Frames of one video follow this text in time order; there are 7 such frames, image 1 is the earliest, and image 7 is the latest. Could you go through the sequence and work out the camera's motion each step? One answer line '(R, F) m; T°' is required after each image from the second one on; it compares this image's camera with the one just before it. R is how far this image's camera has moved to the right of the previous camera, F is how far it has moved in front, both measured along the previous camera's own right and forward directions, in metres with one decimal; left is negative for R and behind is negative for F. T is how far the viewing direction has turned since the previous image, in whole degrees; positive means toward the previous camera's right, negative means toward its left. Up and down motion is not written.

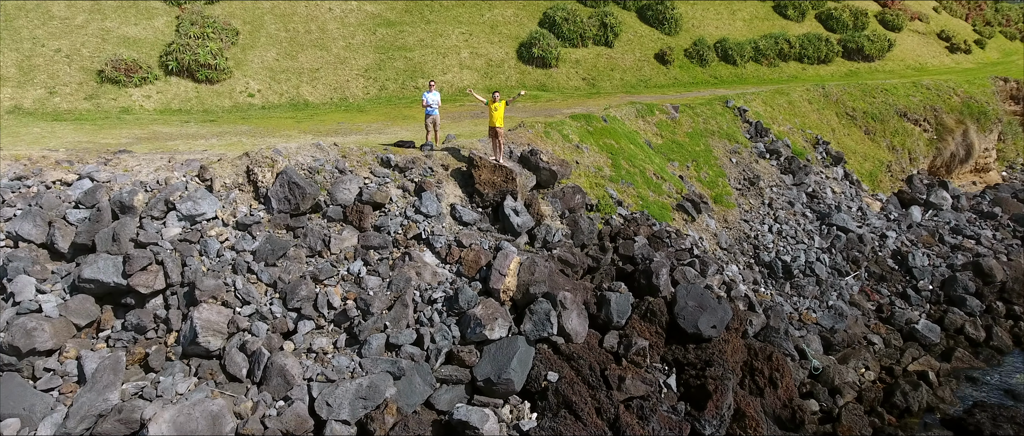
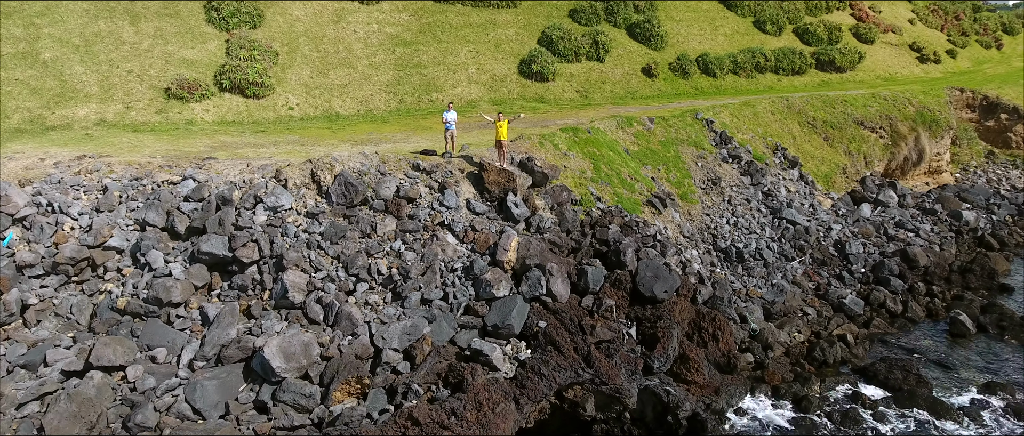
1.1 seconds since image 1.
(0.0, -3.1) m; 0°
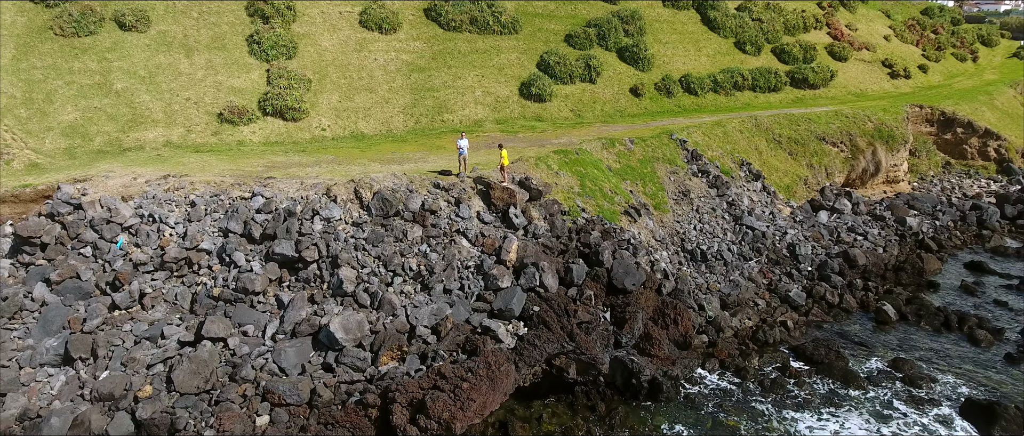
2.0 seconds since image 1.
(0.0, -3.5) m; 0°
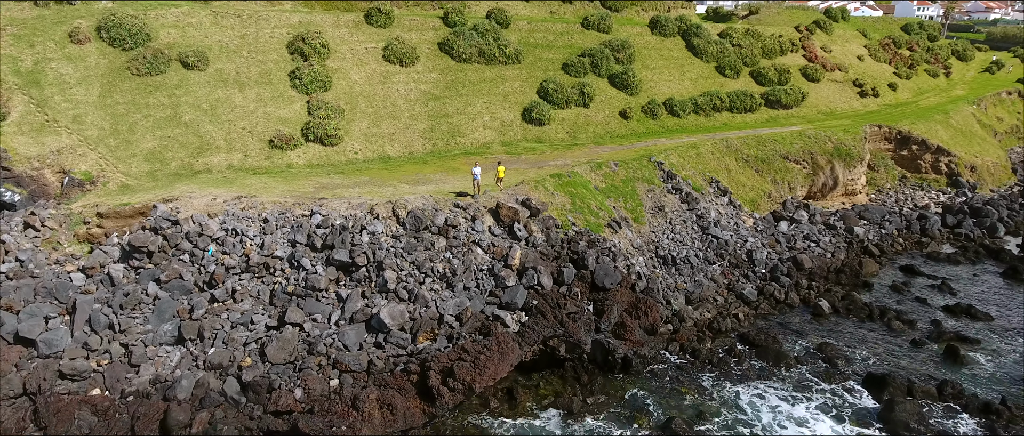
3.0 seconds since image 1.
(-0.1, -4.5) m; 0°
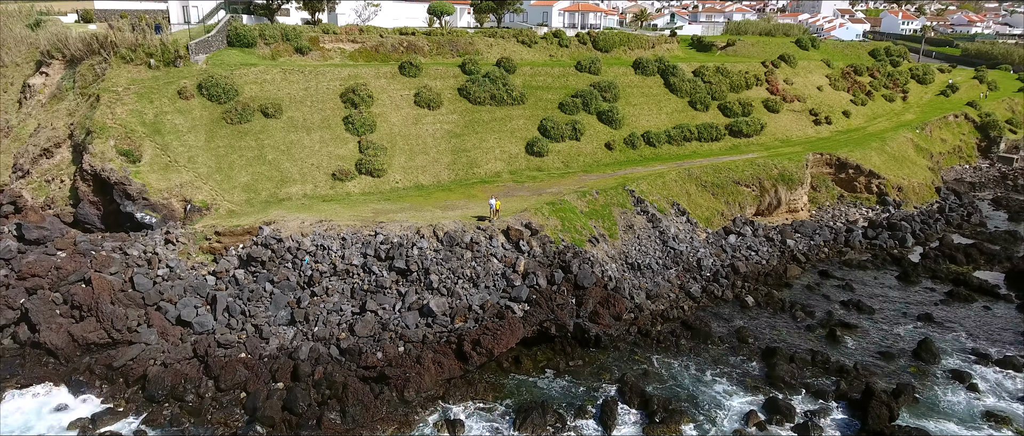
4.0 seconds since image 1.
(-0.1, -8.6) m; 0°
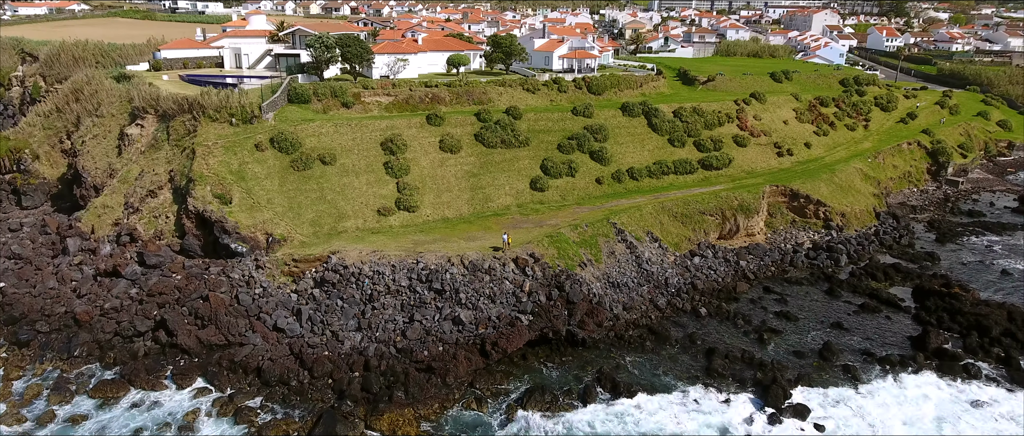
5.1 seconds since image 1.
(-0.2, -9.8) m; 0°
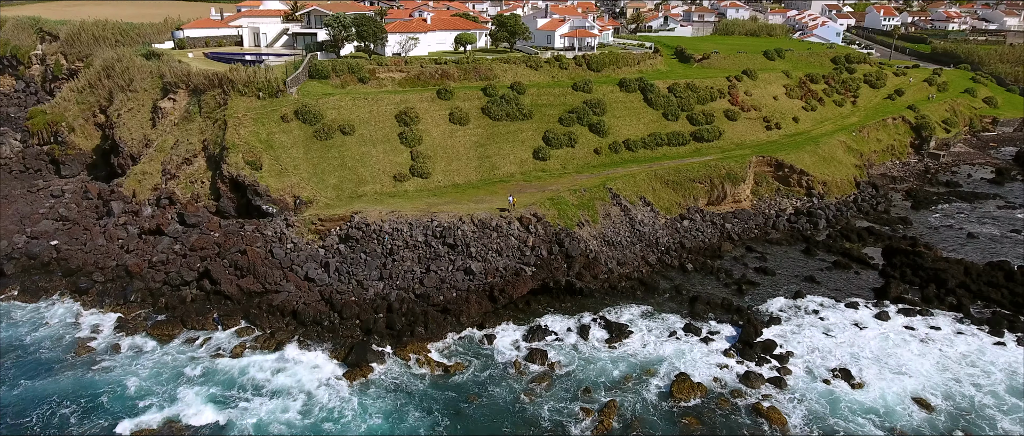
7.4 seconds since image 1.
(-0.2, -4.5) m; 0°
